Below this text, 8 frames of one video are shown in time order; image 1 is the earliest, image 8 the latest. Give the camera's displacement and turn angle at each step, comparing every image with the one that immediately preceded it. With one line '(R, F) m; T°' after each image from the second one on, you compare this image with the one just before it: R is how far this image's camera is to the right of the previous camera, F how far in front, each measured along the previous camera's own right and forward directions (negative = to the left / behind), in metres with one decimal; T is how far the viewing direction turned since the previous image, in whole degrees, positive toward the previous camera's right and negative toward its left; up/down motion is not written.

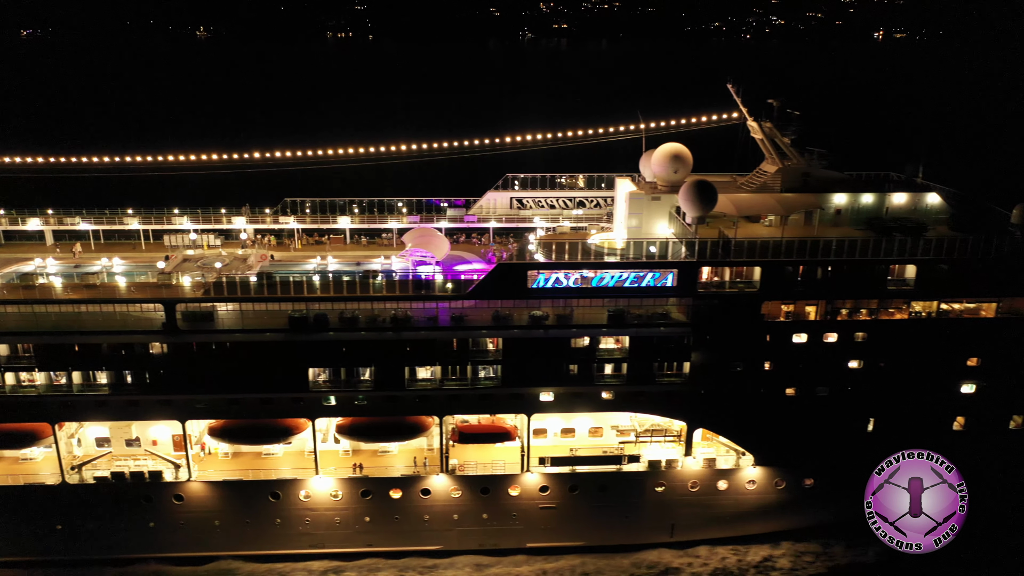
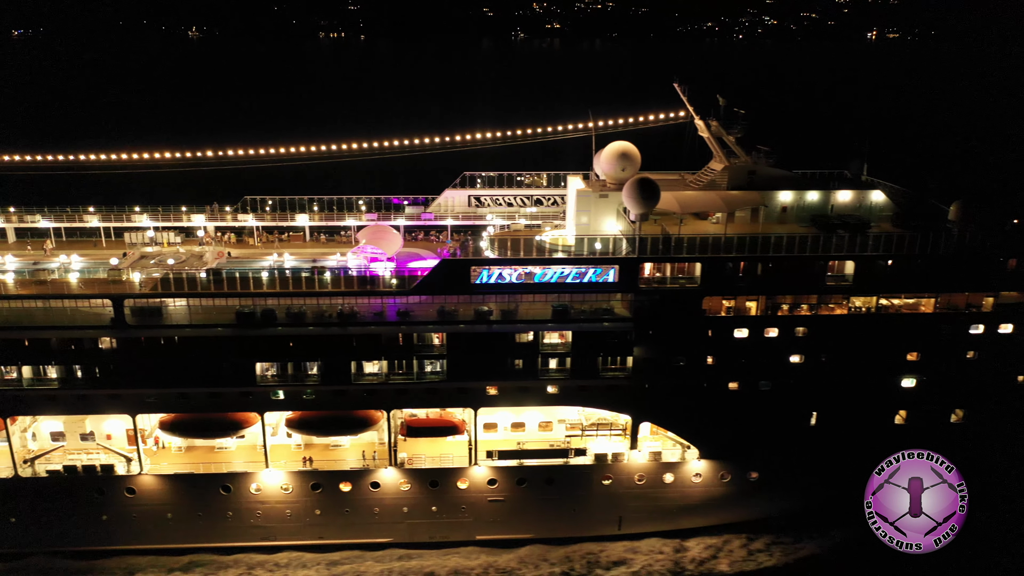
(+0.9, -0.2) m; 0°
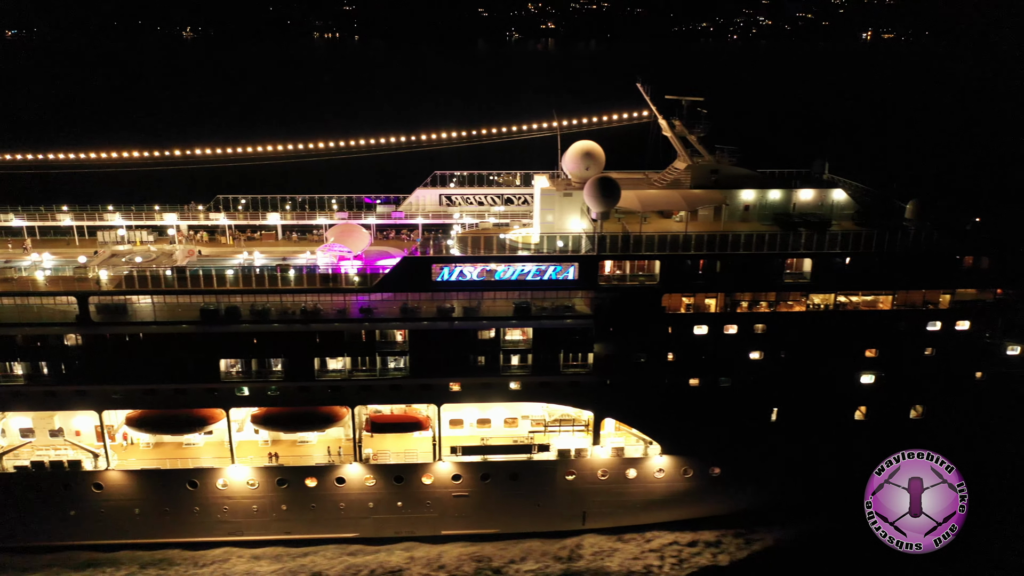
(+0.6, -0.2) m; 0°
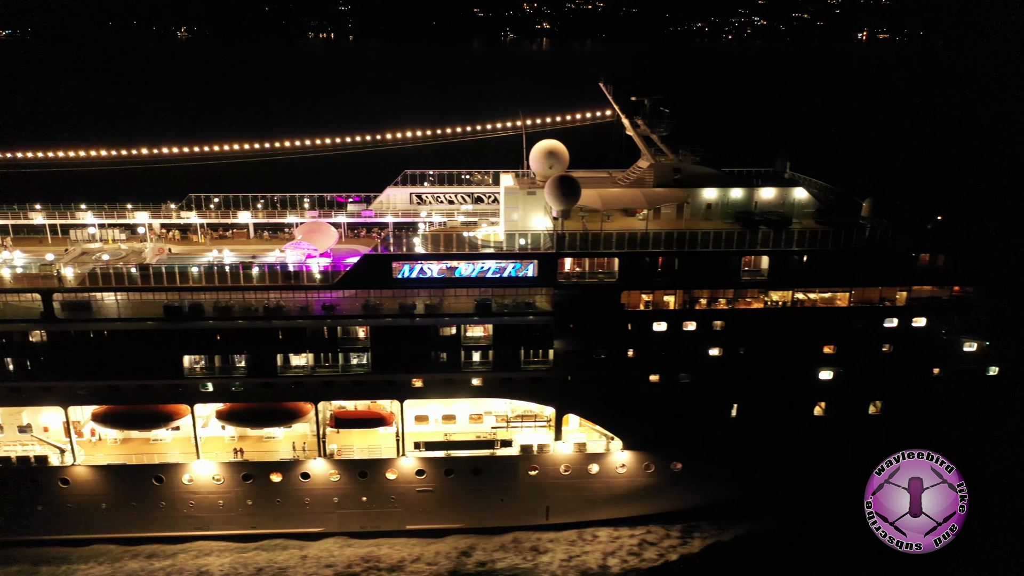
(+0.7, -0.2) m; 0°
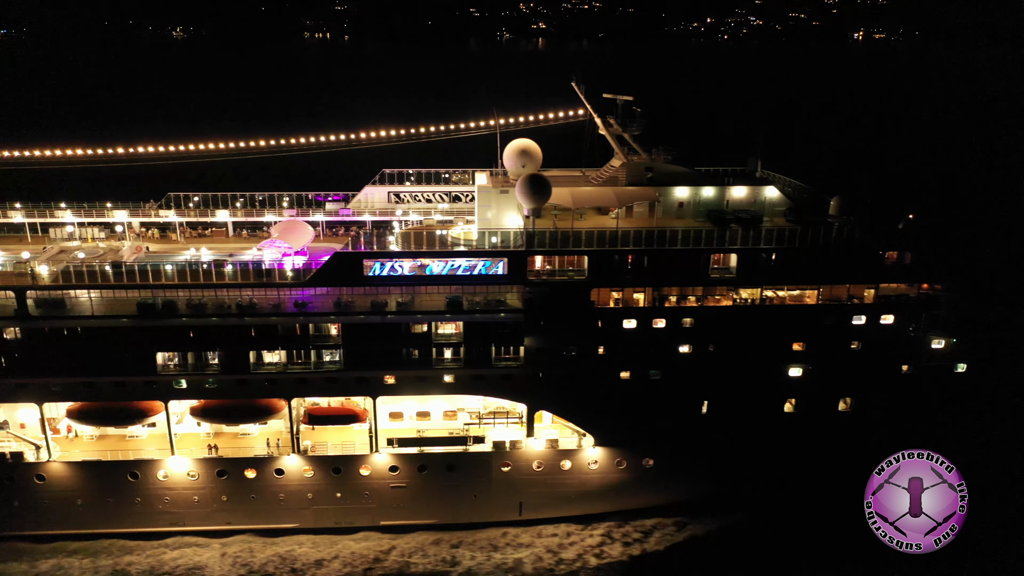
(+0.5, -0.1) m; 0°
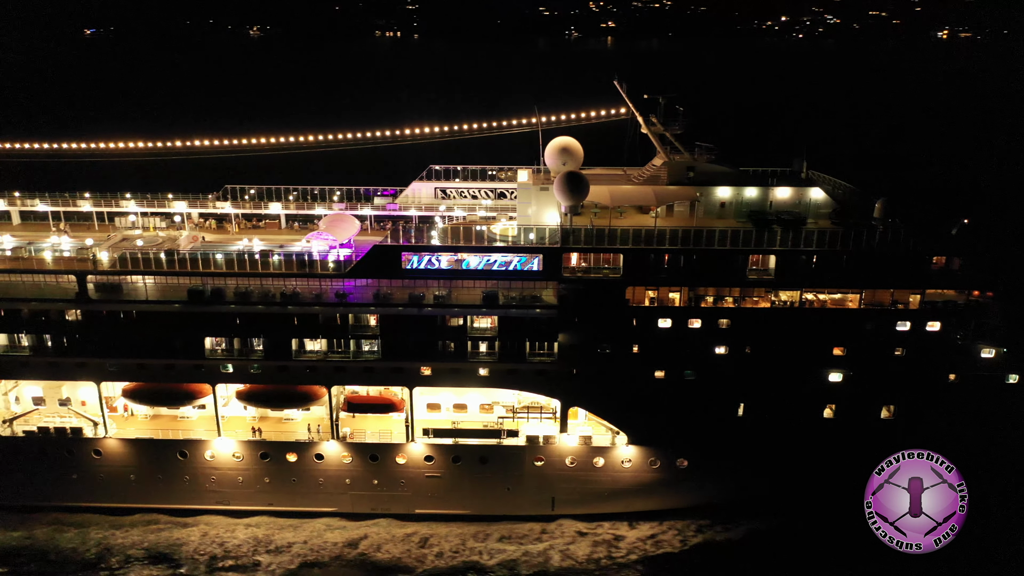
(+0.5, -0.1) m; -5°
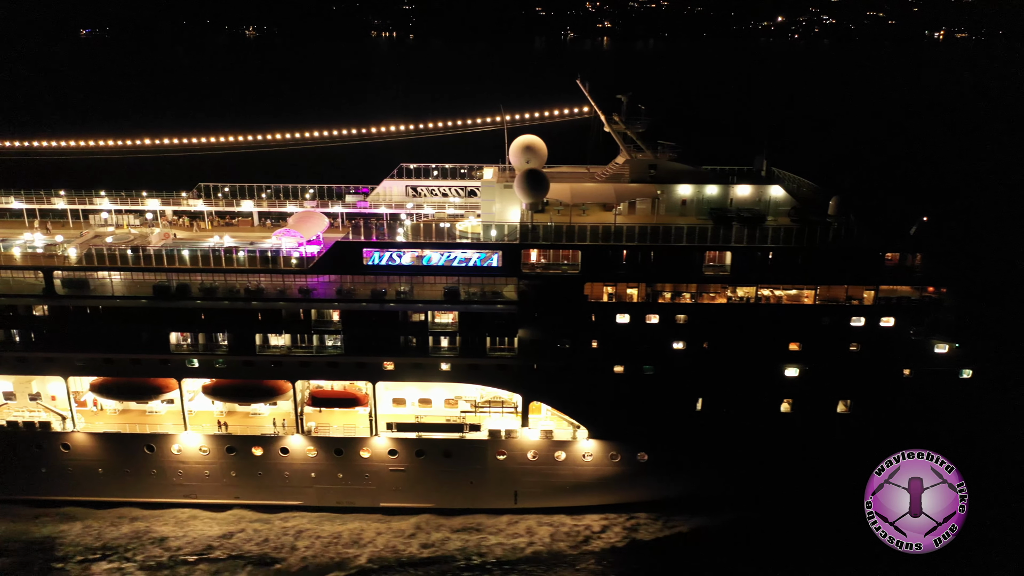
(+0.7, -0.2) m; 0°
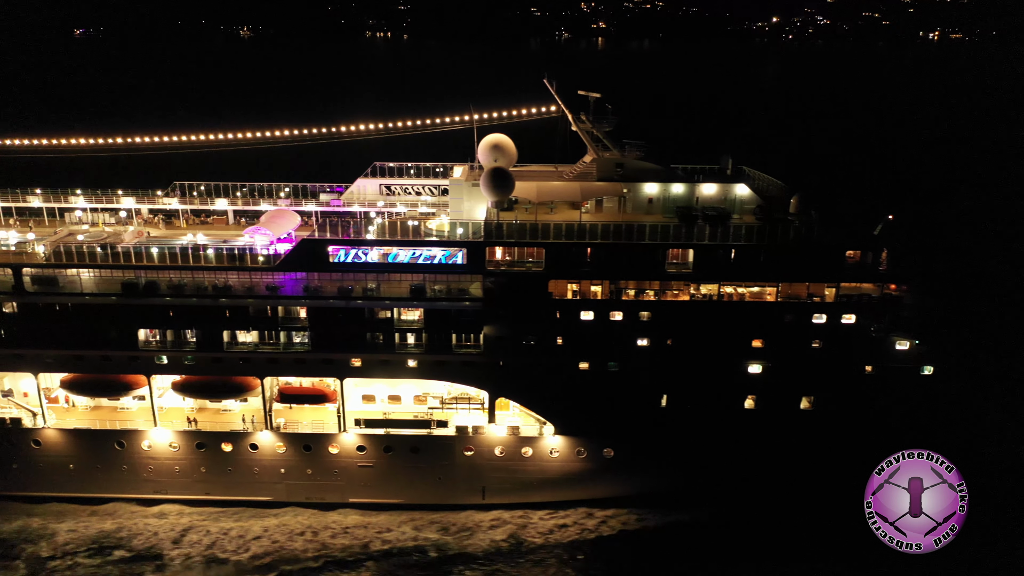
(+0.6, -0.1) m; 0°
